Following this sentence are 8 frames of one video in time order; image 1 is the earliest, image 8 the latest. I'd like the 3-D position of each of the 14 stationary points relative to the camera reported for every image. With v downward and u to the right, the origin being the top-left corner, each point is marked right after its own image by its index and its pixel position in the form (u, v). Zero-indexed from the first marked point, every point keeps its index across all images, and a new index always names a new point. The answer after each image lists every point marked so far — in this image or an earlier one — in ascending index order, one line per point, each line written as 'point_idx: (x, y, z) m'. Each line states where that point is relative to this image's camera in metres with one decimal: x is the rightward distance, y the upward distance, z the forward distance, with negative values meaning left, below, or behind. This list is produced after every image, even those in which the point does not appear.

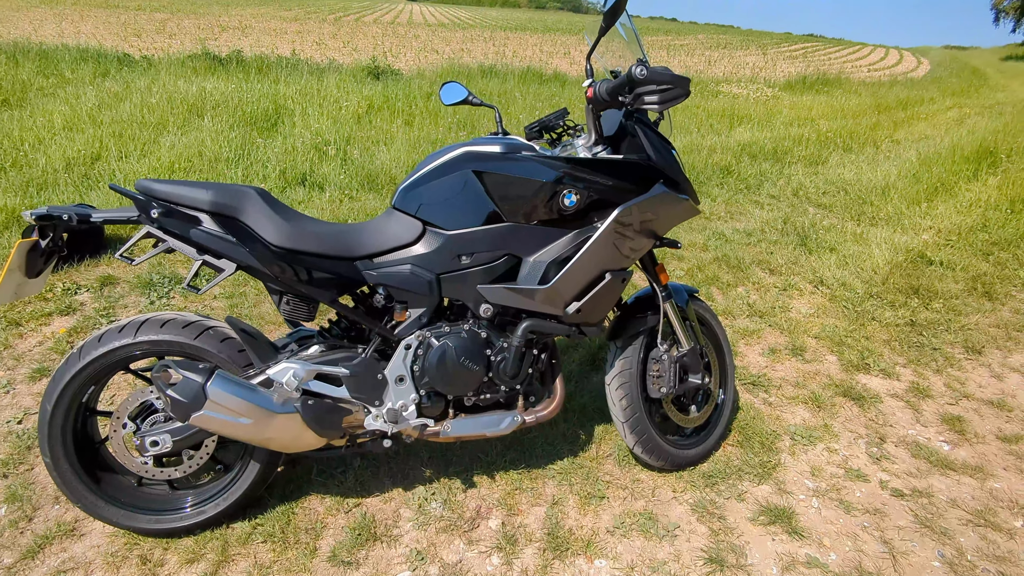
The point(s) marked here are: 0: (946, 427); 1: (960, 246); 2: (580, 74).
0: (+2.1, -0.7, +2.9) m
1: (+3.6, +0.4, +4.8) m
2: (+1.4, +4.5, +12.7) m
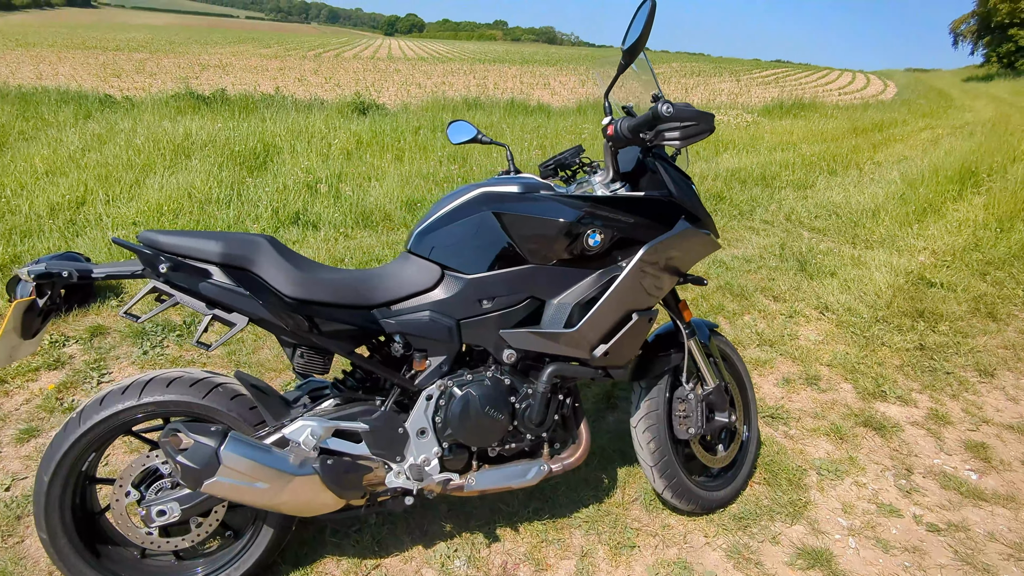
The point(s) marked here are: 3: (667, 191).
0: (+2.2, -0.8, +2.9) m
1: (+3.6, +0.2, +4.8) m
2: (+1.1, +3.9, +12.8) m
3: (+0.5, +0.3, +2.0) m
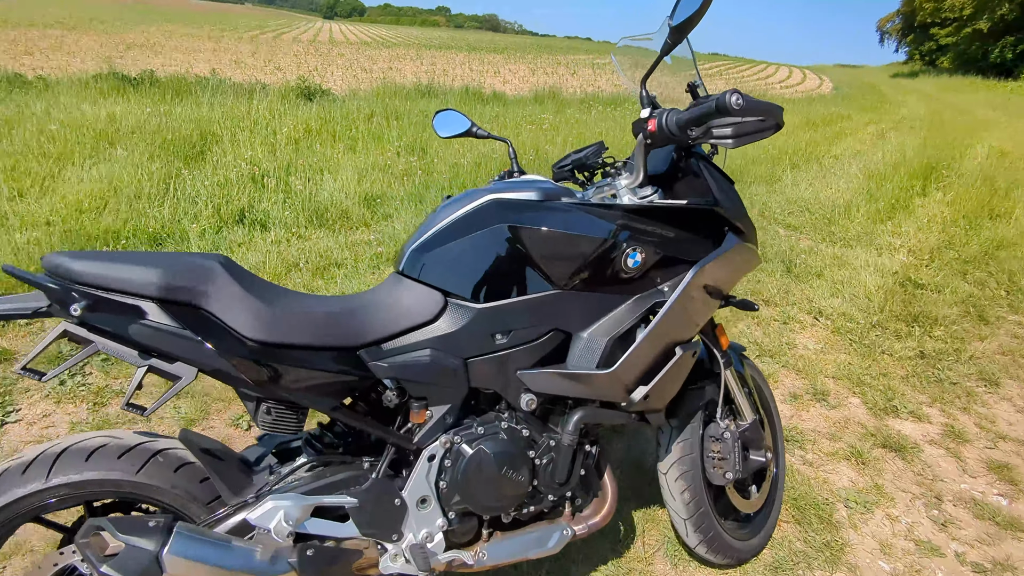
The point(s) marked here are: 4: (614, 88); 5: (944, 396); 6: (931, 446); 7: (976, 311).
0: (+2.1, -0.8, +2.7) m
1: (+3.3, +0.2, +4.8) m
2: (+0.1, +4.1, +12.5) m
3: (+0.6, +0.3, +1.7) m
4: (+2.2, +4.3, +12.7) m
5: (+2.3, -0.6, +3.2) m
6: (+2.0, -0.7, +2.9) m
7: (+3.1, -0.1, +4.1) m
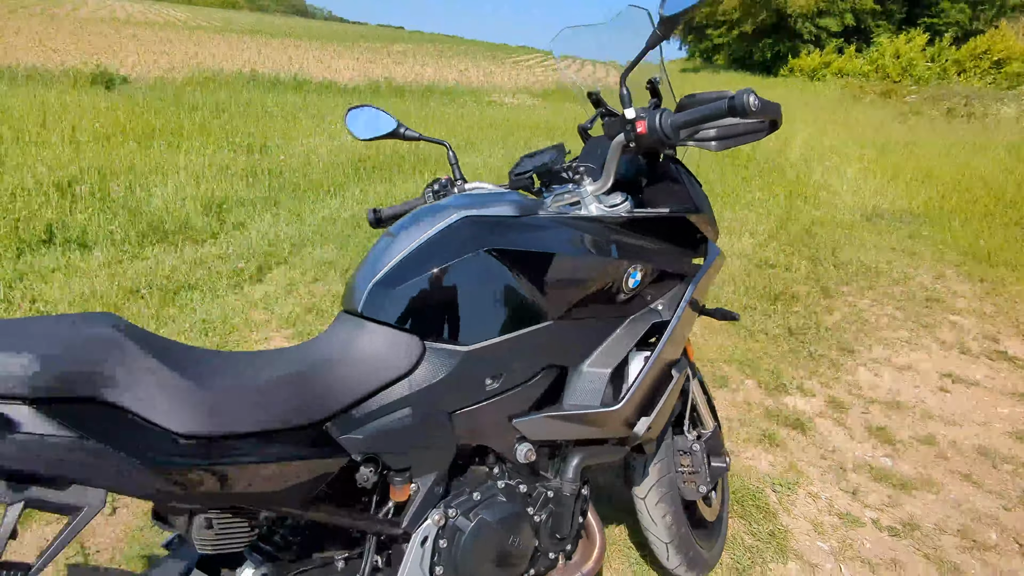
0: (+1.8, -0.7, +3.0) m
1: (+2.3, +0.4, +5.3) m
2: (-3.1, +4.0, +11.7) m
3: (+0.5, +0.2, +1.6) m
4: (-1.2, +4.4, +12.5) m
5: (+1.8, -0.5, +3.5) m
6: (+1.6, -0.7, +3.1) m
7: (+2.3, 0.0, +4.6) m
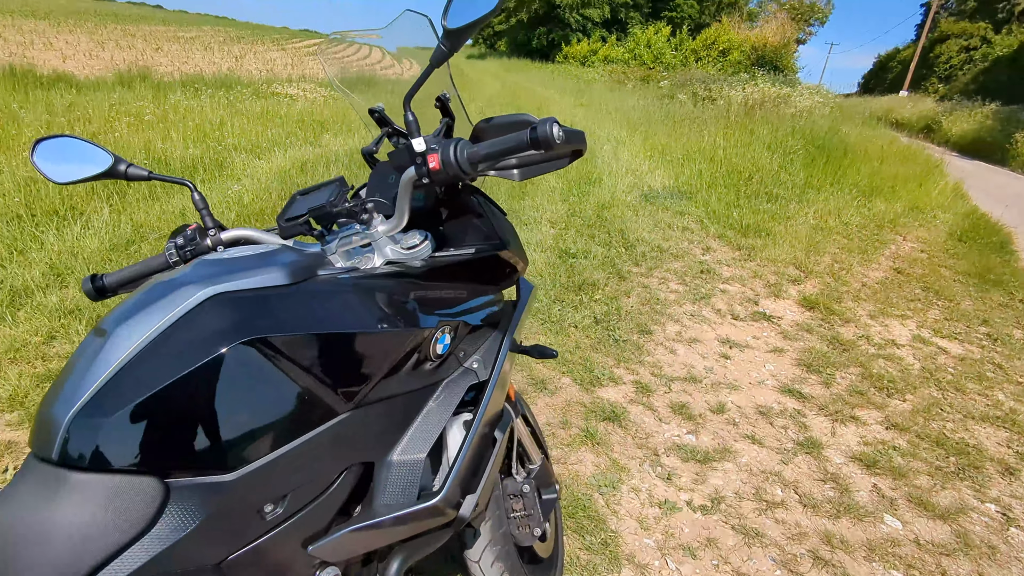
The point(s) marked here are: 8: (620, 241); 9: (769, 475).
0: (+0.9, -0.7, +3.2) m
1: (+0.5, +0.5, +5.5) m
2: (-7.0, +3.5, +9.9) m
3: (0.0, +0.1, +1.5) m
4: (-5.5, +4.1, +11.1) m
5: (+0.7, -0.4, +3.7) m
6: (+0.6, -0.6, +3.3) m
7: (+0.8, +0.1, +4.9) m
8: (+0.9, +0.4, +5.3) m
9: (+1.2, -0.9, +2.9) m
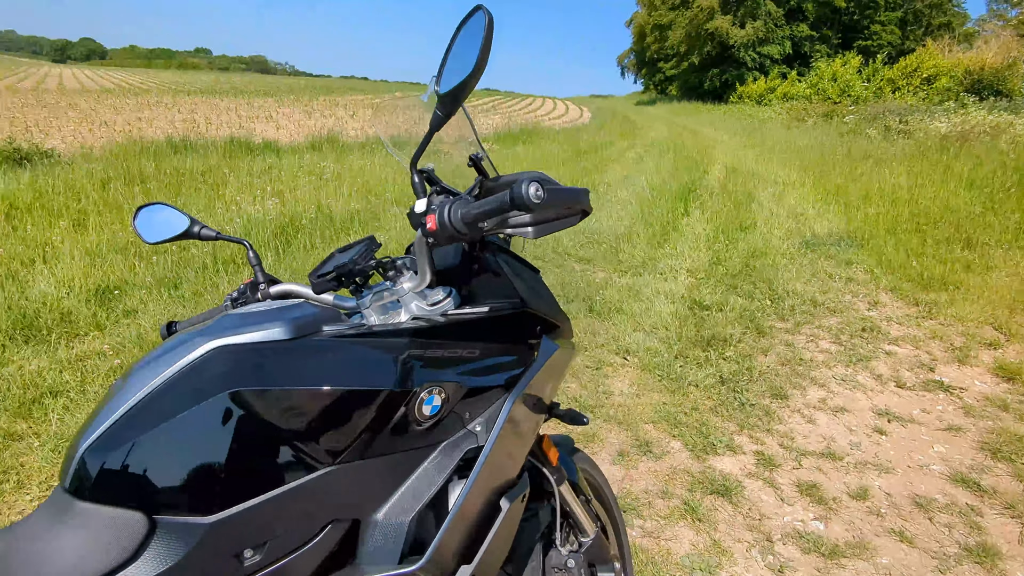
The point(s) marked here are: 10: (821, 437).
0: (+1.4, -1.0, +2.8) m
1: (+1.7, 0.0, +5.2) m
2: (-4.2, +2.9, +11.6) m
3: (0.0, 0.0, +1.4) m
4: (-2.4, +3.3, +12.5) m
5: (+1.3, -0.7, +3.3) m
6: (+1.1, -0.9, +2.9) m
7: (+1.8, -0.3, +4.4) m
8: (+2.0, 0.0, +4.9) m
9: (+1.6, -1.2, +2.4) m
10: (+1.7, -0.8, +3.3) m
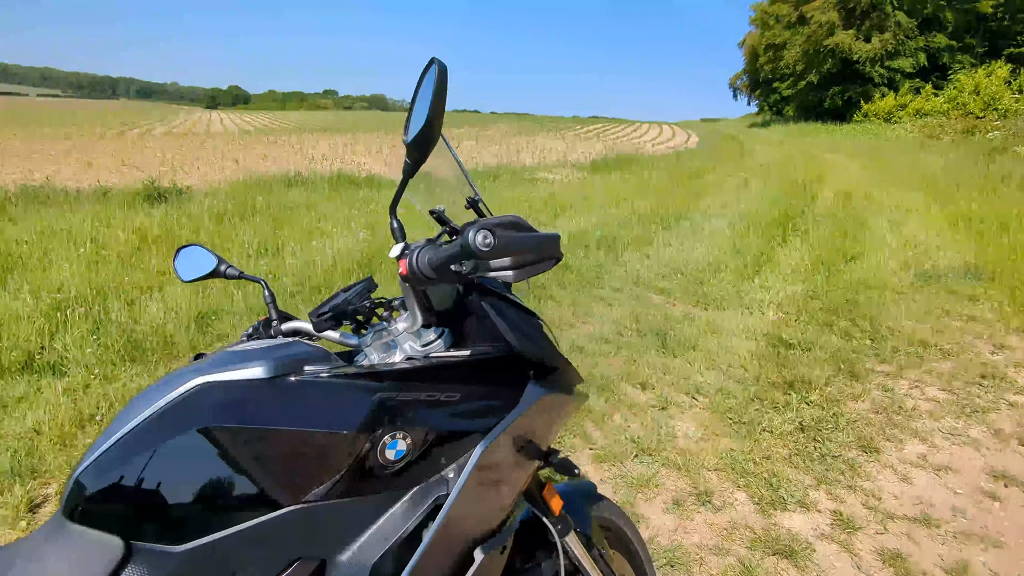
0: (+1.5, -1.2, +2.5) m
1: (+2.3, -0.2, +4.8) m
2: (-2.3, +2.4, +12.3) m
3: (0.0, -0.1, +1.4) m
4: (-0.4, +2.8, +12.8) m
5: (+1.6, -0.9, +3.0) m
6: (+1.4, -1.1, +2.6) m
7: (+2.2, -0.5, +4.0) m
8: (+2.6, -0.3, +4.4) m
9: (+1.7, -1.3, +2.0) m
10: (+1.9, -1.0, +2.9) m
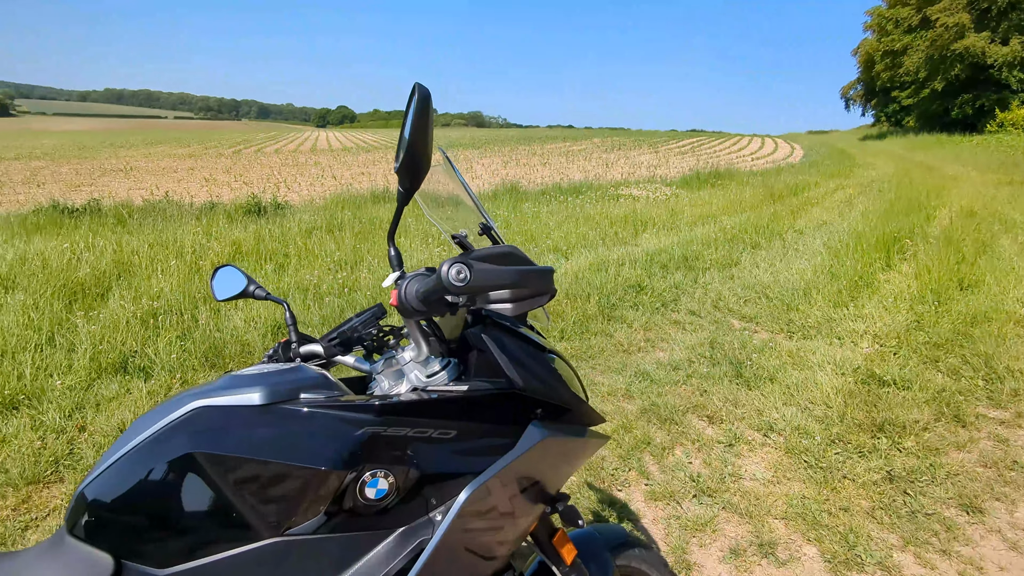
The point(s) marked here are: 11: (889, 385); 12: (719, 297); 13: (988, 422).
0: (+1.7, -1.3, +2.1) m
1: (+2.8, -0.5, +4.3) m
2: (-0.5, +2.1, +12.5) m
3: (0.0, -0.2, +1.3) m
4: (+1.5, +2.4, +12.7) m
5: (+1.8, -1.1, +2.7) m
6: (+1.5, -1.2, +2.3) m
7: (+2.6, -0.7, +3.6) m
8: (+3.0, -0.5, +3.9) m
9: (+1.7, -1.5, +1.6) m
10: (+2.1, -1.2, +2.5) m
11: (+2.4, -0.6, +3.8) m
12: (+1.9, -0.1, +5.5) m
13: (+2.7, -0.7, +3.4) m
